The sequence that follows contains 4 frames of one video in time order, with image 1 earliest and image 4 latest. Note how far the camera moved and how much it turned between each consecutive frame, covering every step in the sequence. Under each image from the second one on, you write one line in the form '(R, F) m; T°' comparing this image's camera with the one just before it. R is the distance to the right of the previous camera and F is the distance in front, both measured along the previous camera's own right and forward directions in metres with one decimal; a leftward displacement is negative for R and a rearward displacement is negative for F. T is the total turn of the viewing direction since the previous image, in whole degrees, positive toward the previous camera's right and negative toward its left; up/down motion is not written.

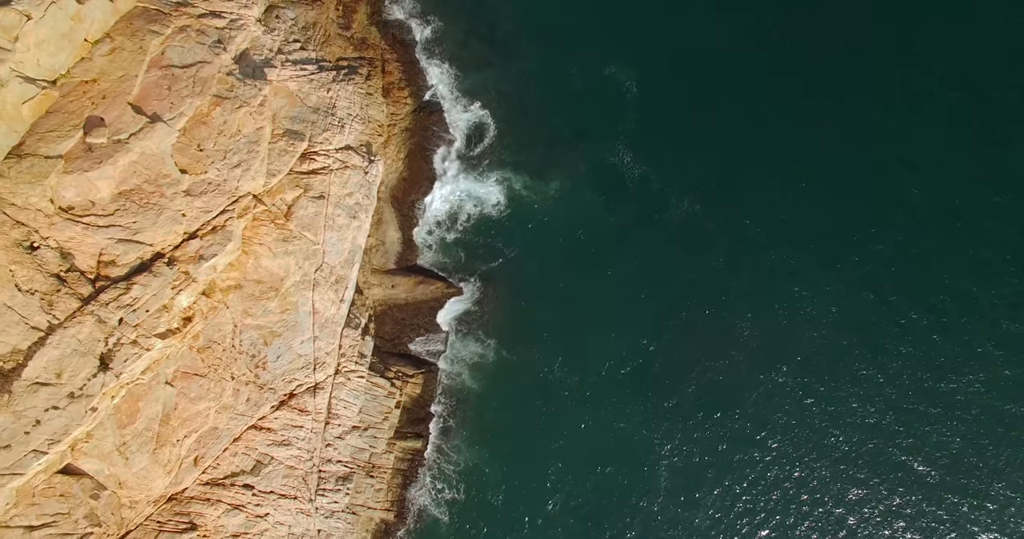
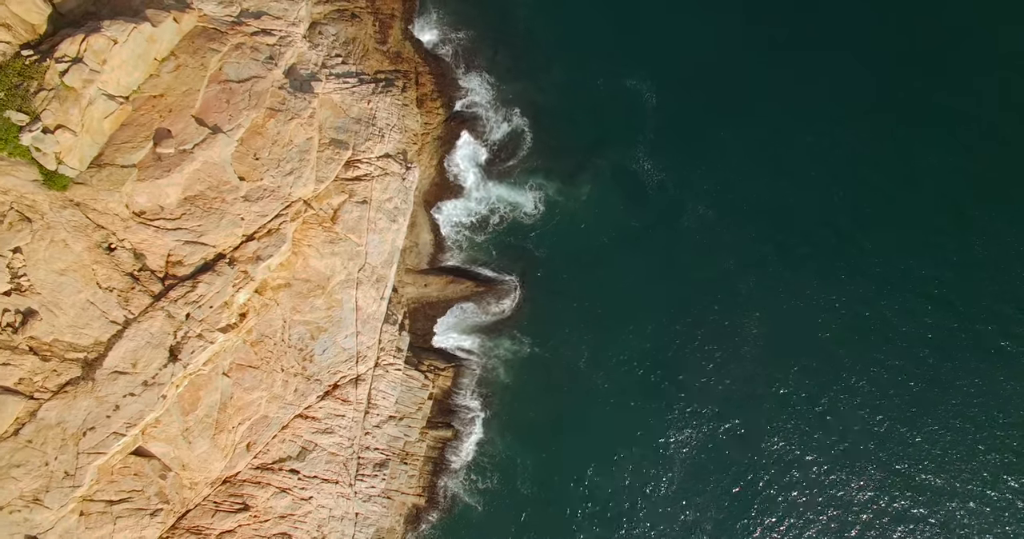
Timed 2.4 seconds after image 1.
(-1.7, -2.9) m; 0°
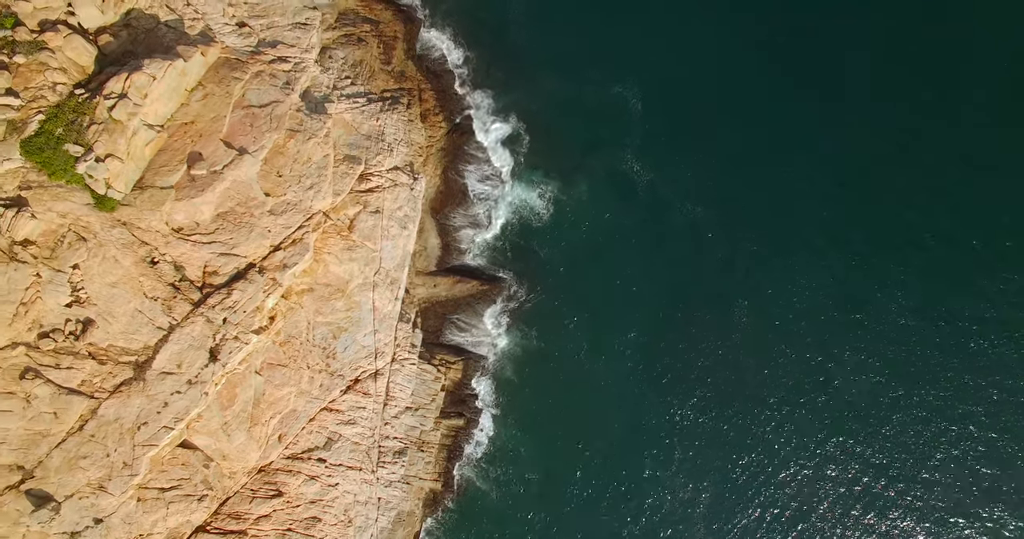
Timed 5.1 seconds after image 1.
(-0.1, -3.8) m; 0°
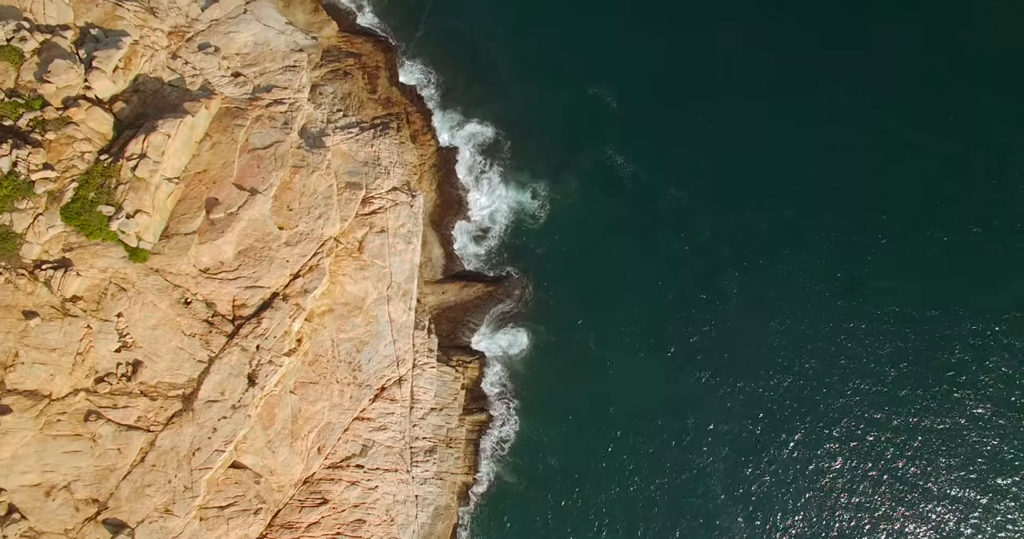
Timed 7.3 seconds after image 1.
(+0.1, -3.4) m; 0°
